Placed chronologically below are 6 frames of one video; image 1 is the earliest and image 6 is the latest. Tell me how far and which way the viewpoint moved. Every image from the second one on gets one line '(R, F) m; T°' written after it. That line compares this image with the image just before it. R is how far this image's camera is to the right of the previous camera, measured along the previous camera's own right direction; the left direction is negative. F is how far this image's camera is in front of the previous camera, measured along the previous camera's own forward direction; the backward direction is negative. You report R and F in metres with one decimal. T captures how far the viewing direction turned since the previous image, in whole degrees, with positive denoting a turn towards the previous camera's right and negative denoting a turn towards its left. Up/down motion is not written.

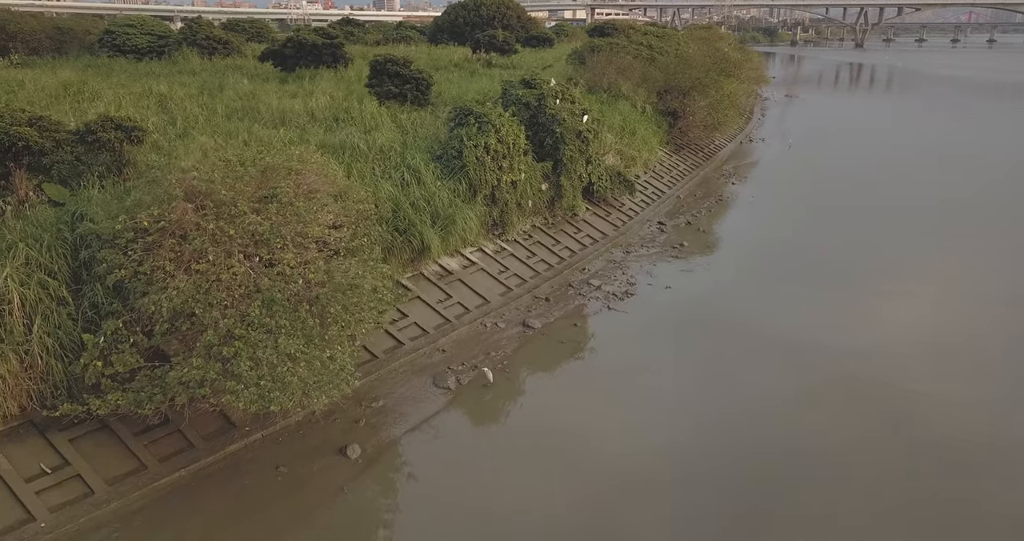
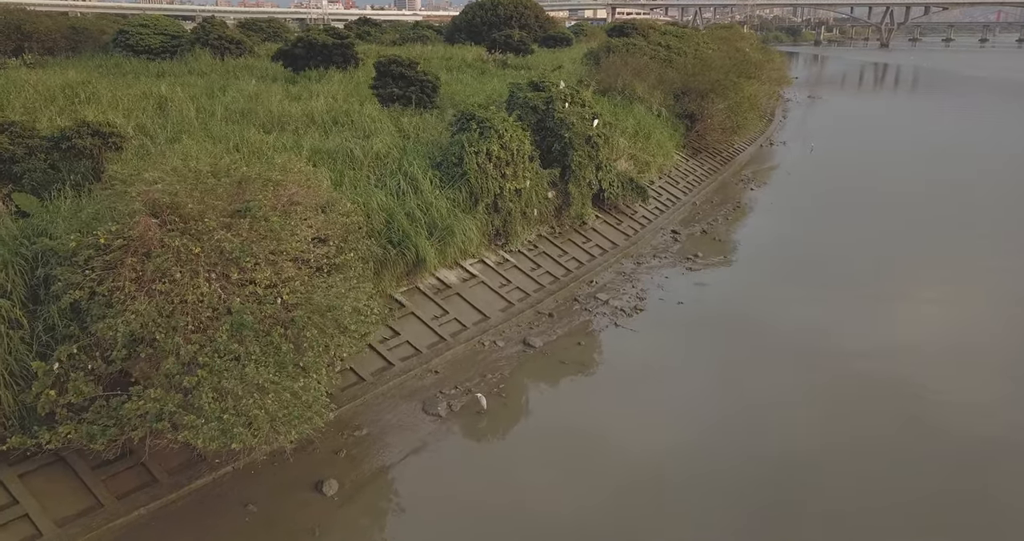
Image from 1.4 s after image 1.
(+0.1, +0.4) m; -1°
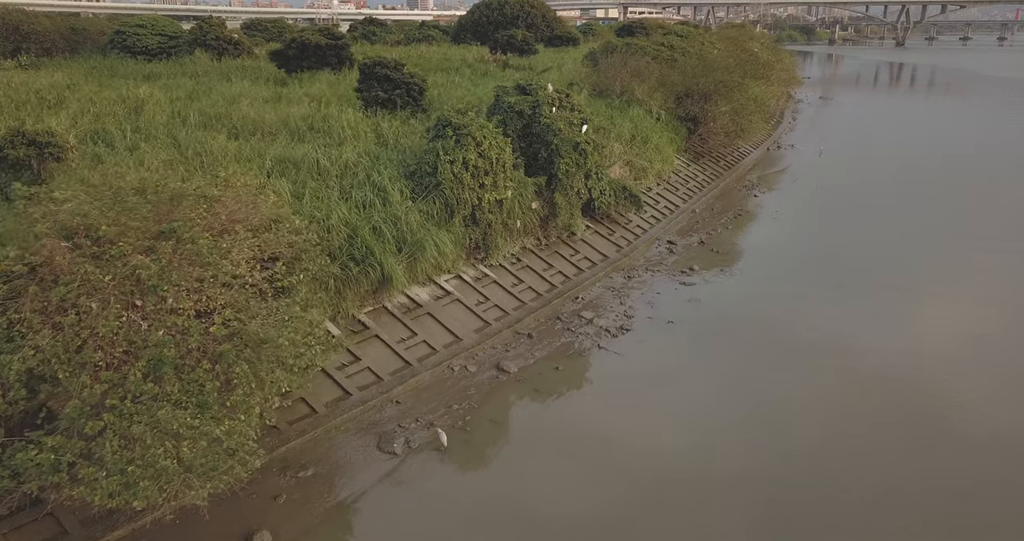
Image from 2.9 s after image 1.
(+0.3, +0.4) m; -1°
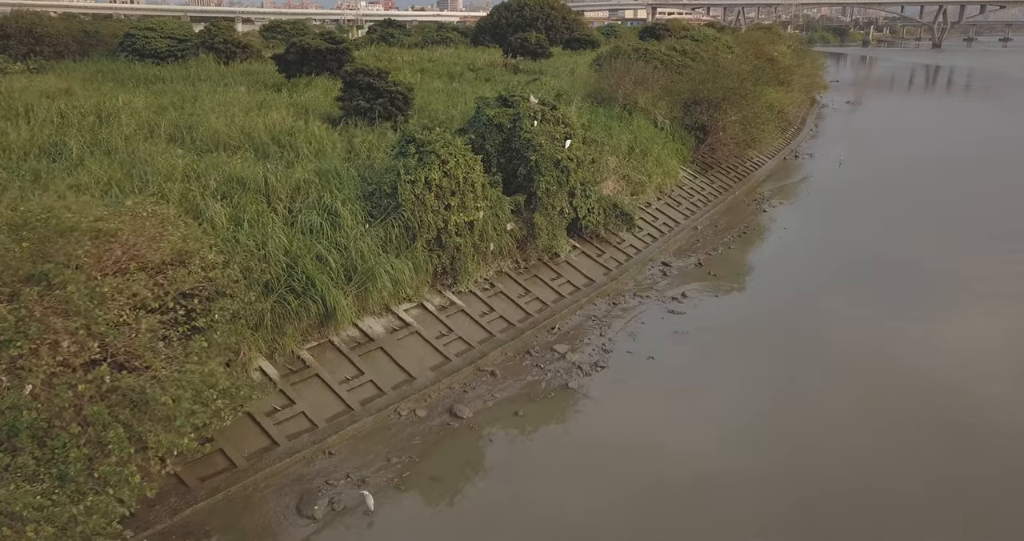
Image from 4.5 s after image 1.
(+0.5, +0.5) m; -2°
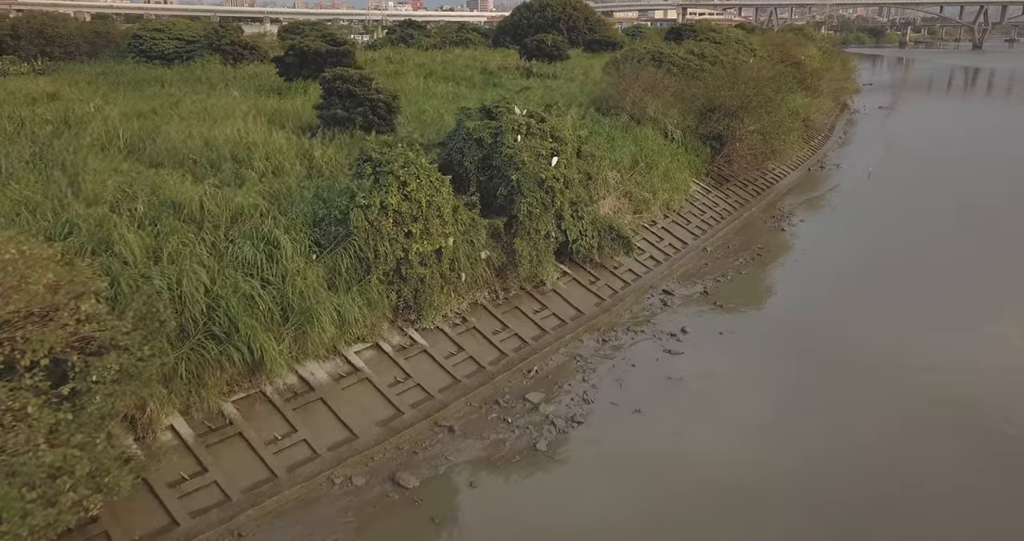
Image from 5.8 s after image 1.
(+0.4, +0.7) m; -2°
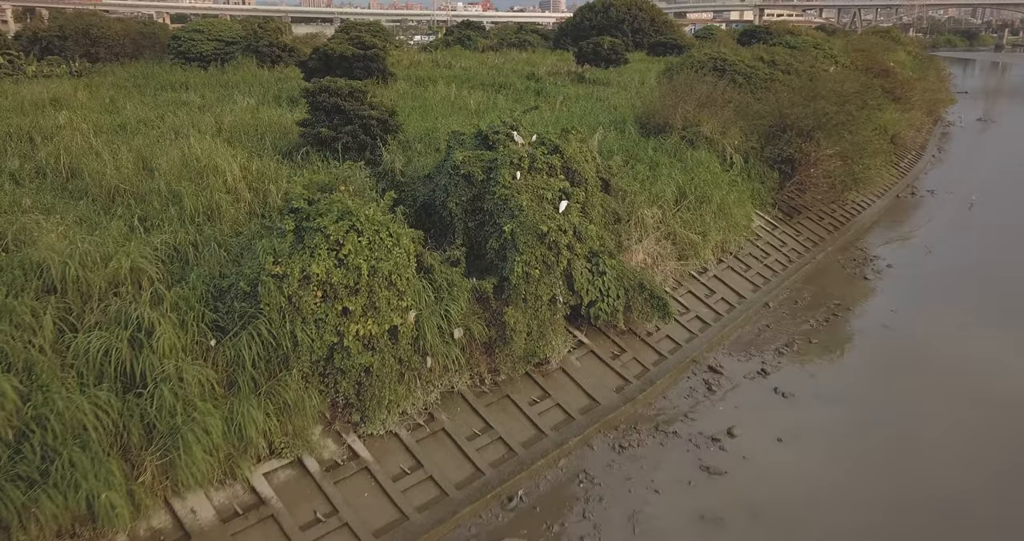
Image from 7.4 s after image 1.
(+0.4, +1.5) m; -5°
